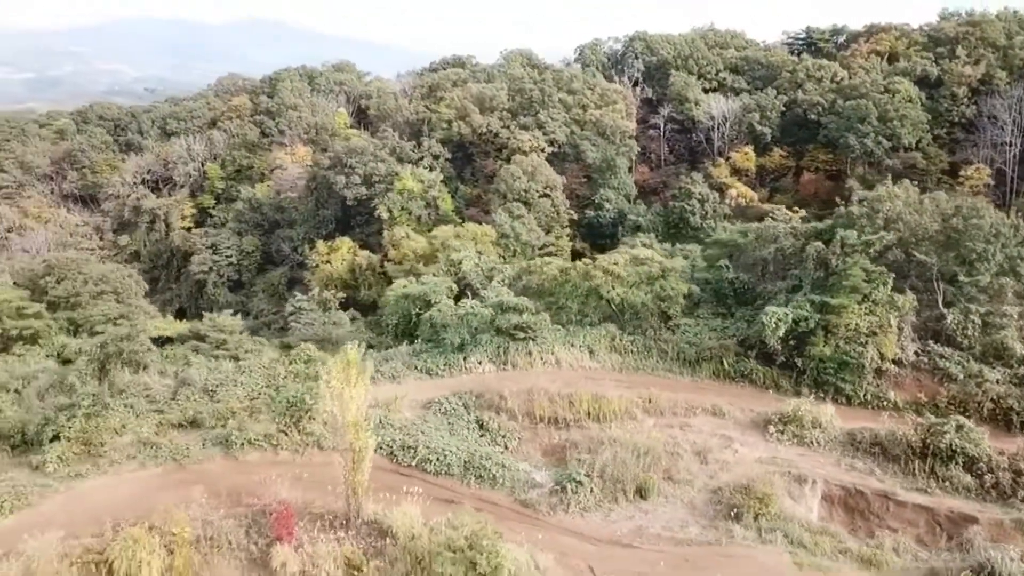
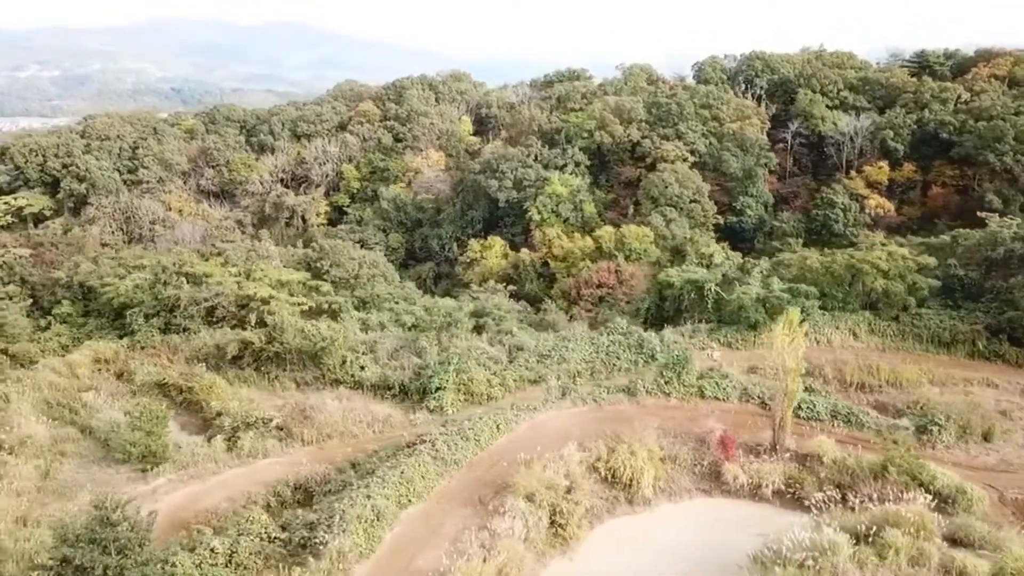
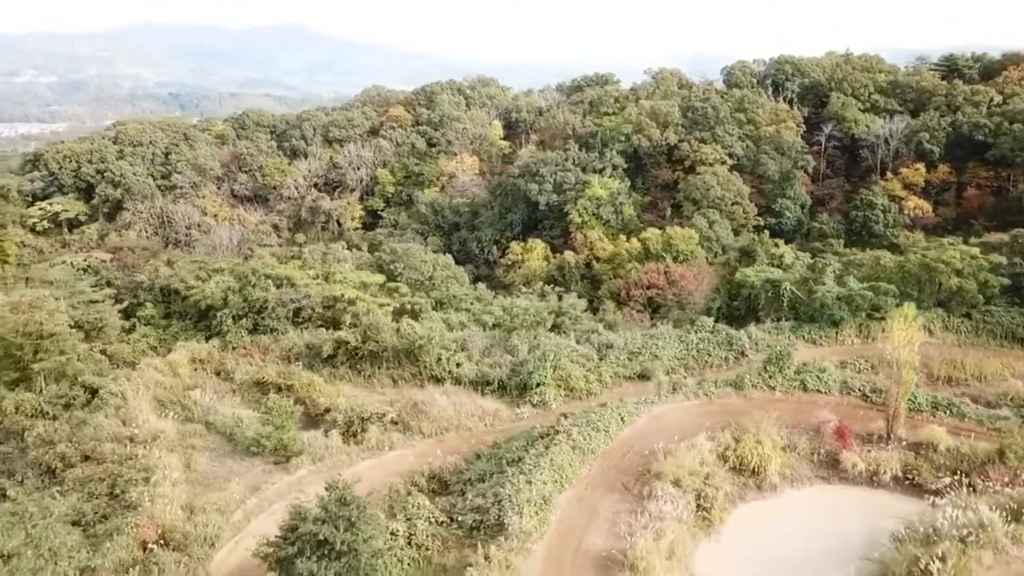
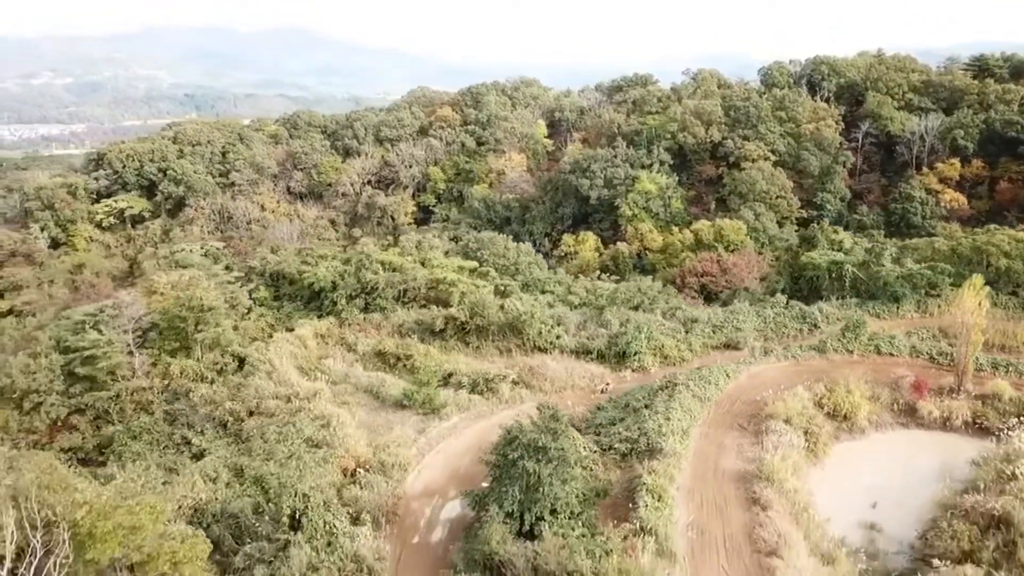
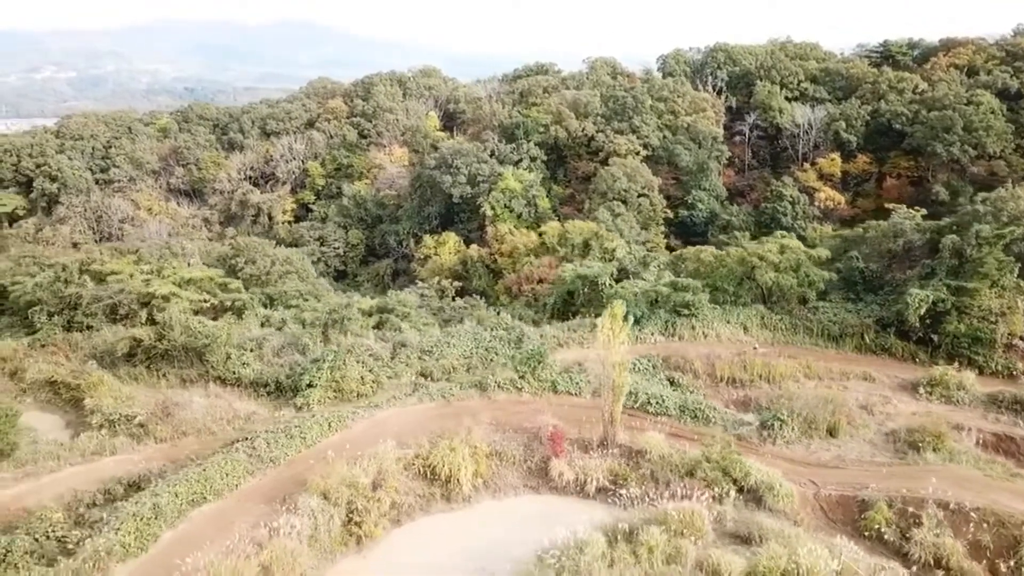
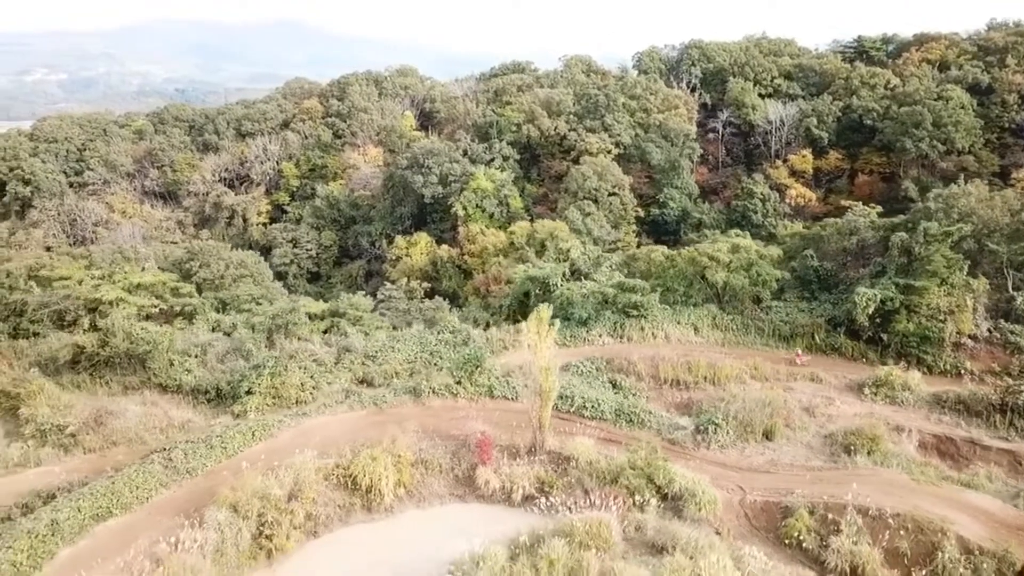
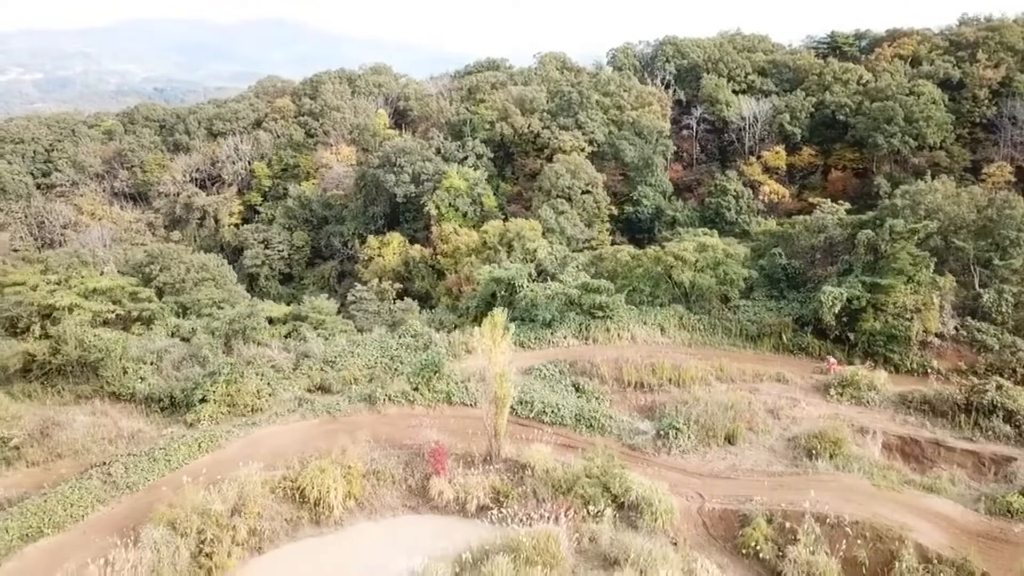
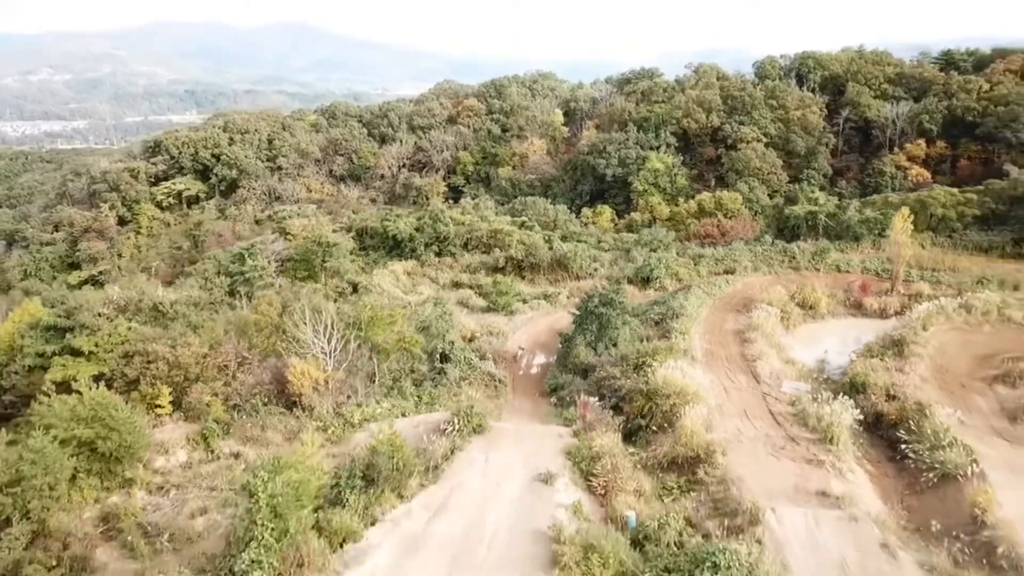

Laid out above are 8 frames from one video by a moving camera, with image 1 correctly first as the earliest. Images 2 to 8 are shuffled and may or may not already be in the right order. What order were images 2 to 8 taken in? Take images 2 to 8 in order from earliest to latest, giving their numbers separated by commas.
7, 6, 5, 2, 3, 4, 8
